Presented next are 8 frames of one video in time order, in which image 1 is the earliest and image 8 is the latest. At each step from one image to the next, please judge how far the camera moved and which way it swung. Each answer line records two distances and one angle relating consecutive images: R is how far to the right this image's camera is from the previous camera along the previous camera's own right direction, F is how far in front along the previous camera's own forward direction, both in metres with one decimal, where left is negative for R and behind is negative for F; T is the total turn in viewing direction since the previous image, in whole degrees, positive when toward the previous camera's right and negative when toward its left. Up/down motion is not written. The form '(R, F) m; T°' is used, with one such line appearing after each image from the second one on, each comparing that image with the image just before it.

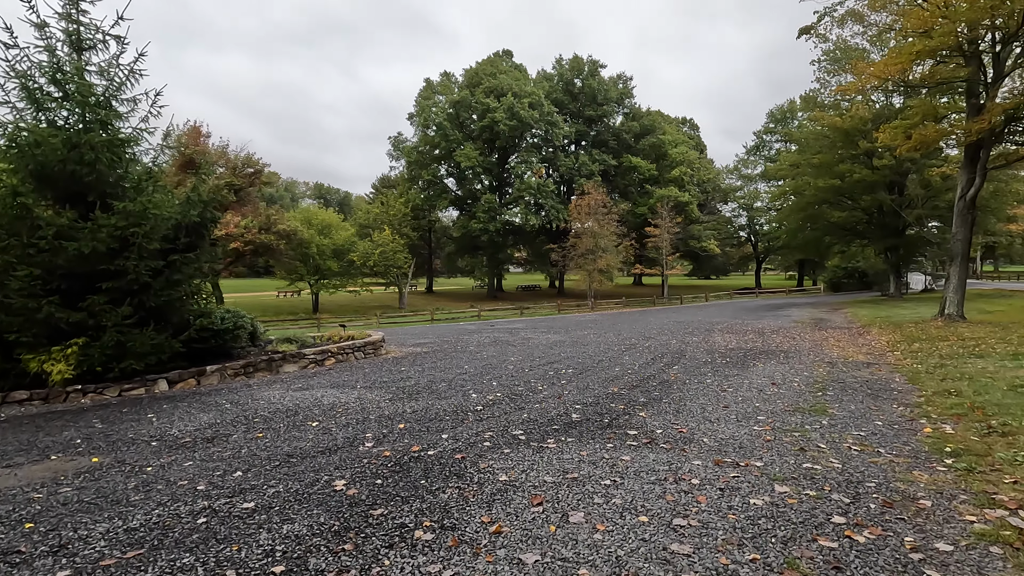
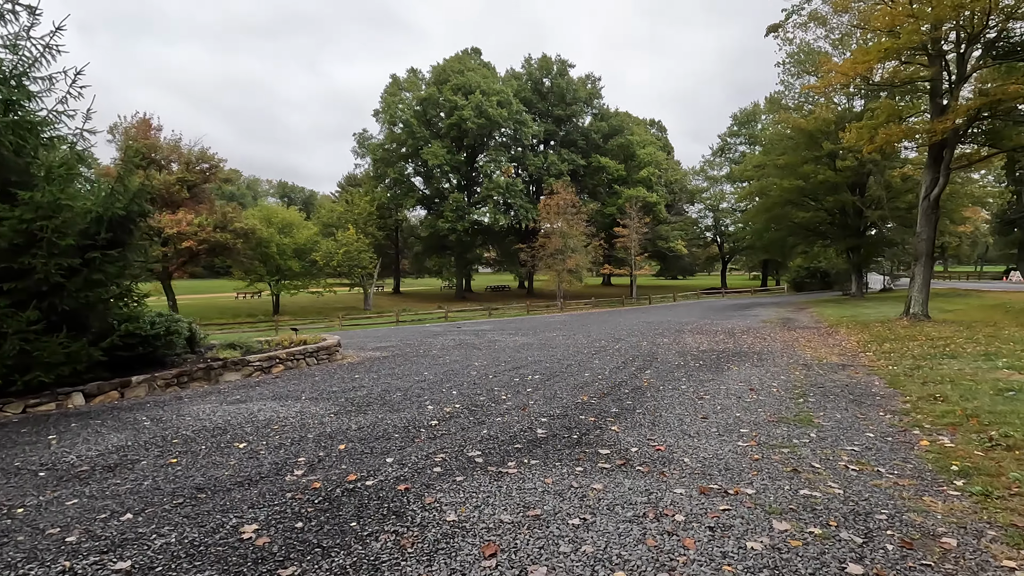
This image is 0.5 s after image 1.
(+0.1, +0.6) m; +3°
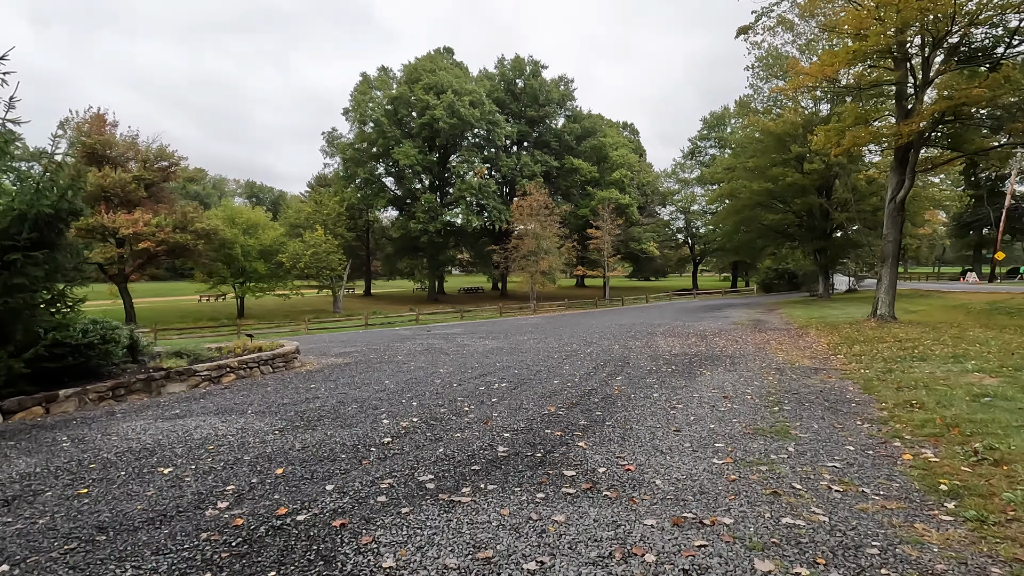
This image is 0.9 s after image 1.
(+0.1, +0.4) m; +3°
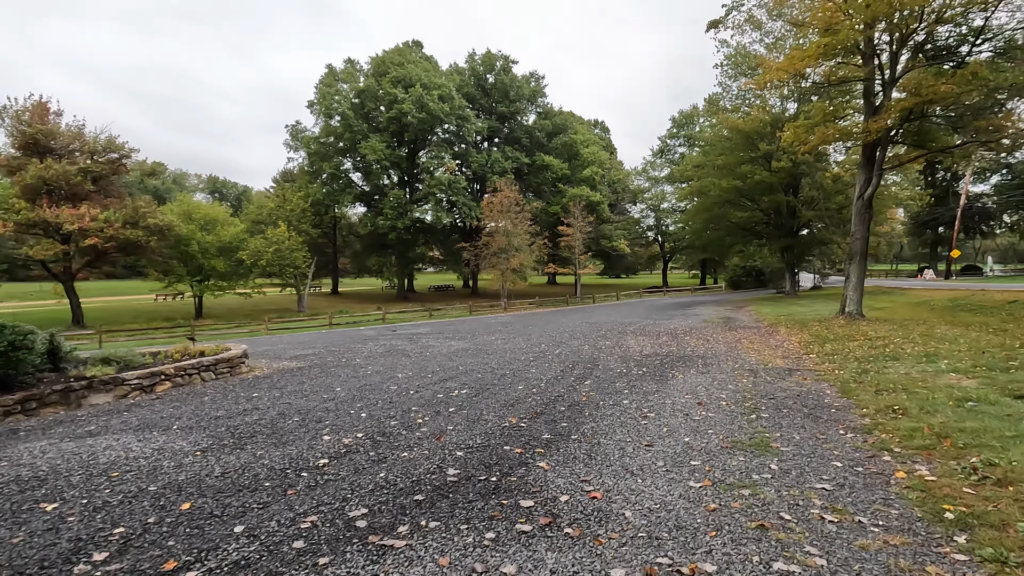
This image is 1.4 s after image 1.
(+0.1, +0.5) m; +3°
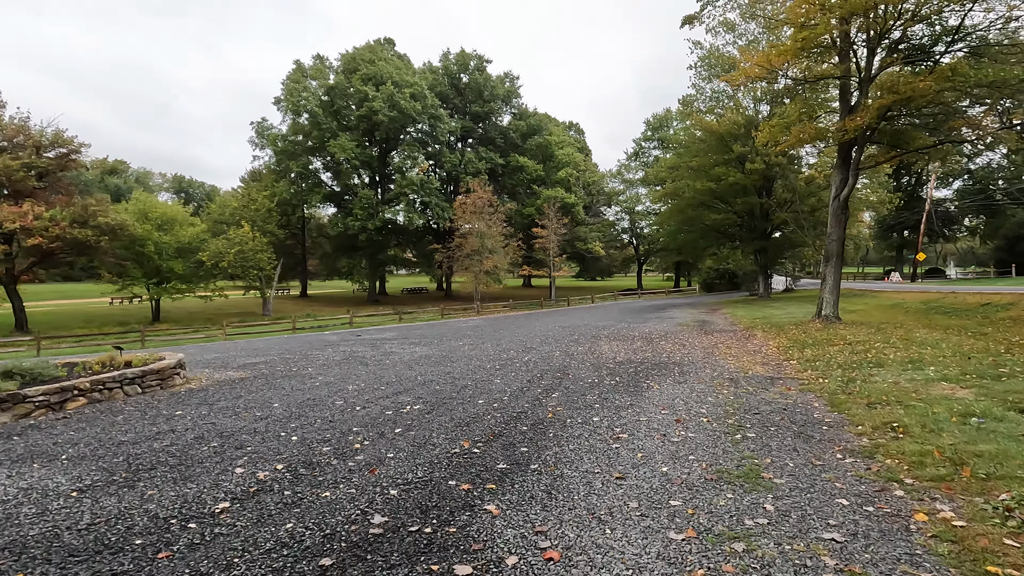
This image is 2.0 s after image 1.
(+0.2, +0.7) m; +3°
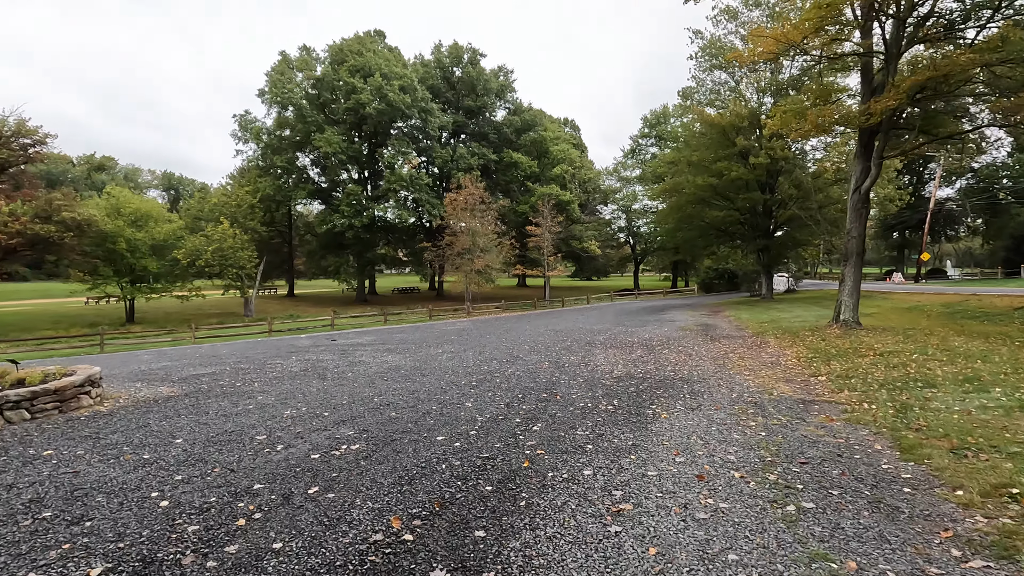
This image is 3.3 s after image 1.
(+0.2, +1.4) m; 0°
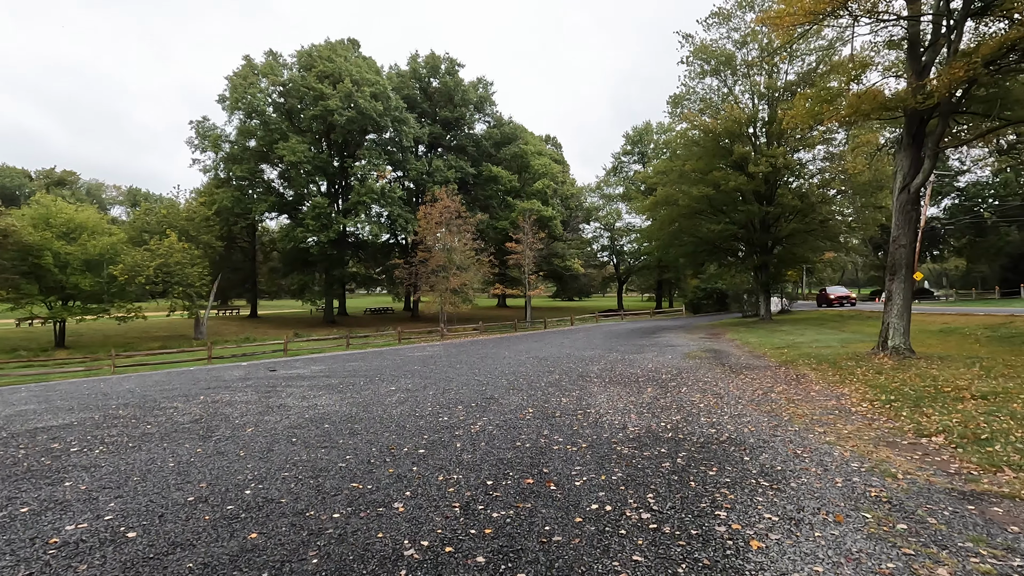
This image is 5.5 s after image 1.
(+0.1, +2.6) m; +2°
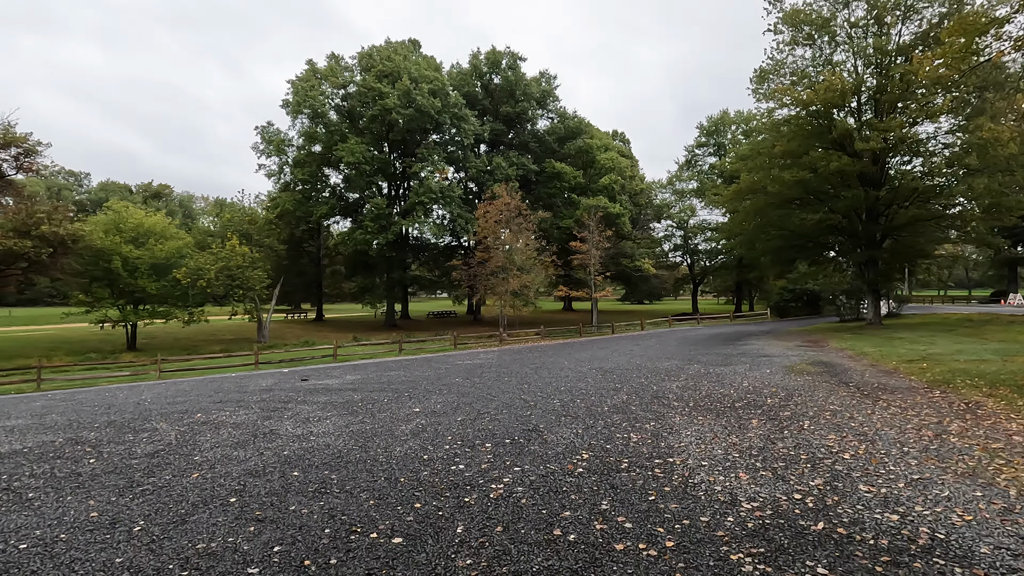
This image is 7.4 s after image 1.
(+0.2, +2.1) m; -7°
